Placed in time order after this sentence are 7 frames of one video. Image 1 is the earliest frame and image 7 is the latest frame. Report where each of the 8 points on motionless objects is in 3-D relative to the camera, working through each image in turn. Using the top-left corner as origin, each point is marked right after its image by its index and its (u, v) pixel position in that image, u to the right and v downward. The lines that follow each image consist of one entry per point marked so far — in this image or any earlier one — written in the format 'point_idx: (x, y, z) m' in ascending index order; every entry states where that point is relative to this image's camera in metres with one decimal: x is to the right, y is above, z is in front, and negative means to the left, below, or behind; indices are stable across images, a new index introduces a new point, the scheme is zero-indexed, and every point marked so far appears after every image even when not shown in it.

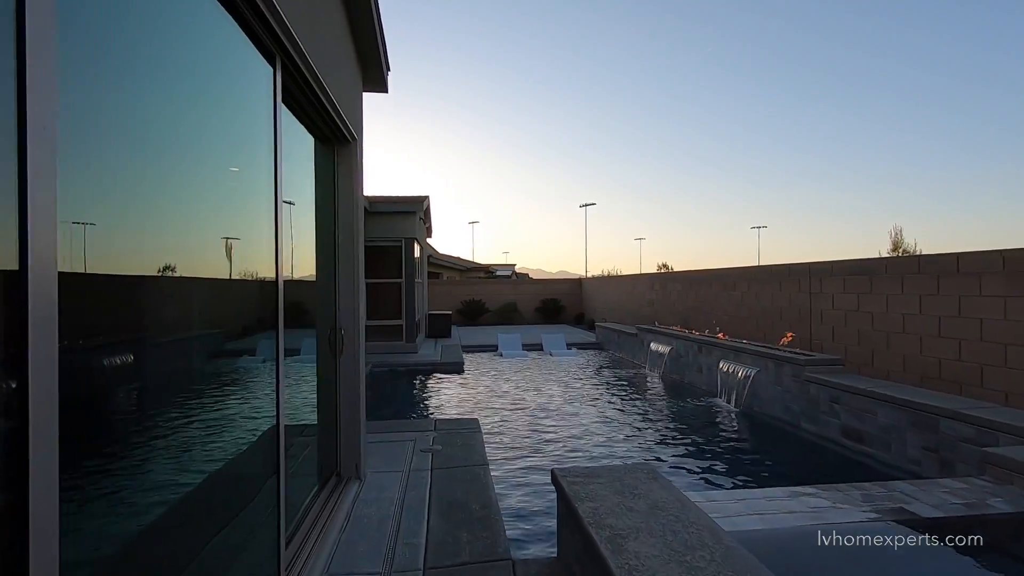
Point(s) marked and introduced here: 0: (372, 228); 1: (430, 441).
0: (-3.0, +1.4, +11.8) m
1: (-0.8, -1.4, +5.0) m
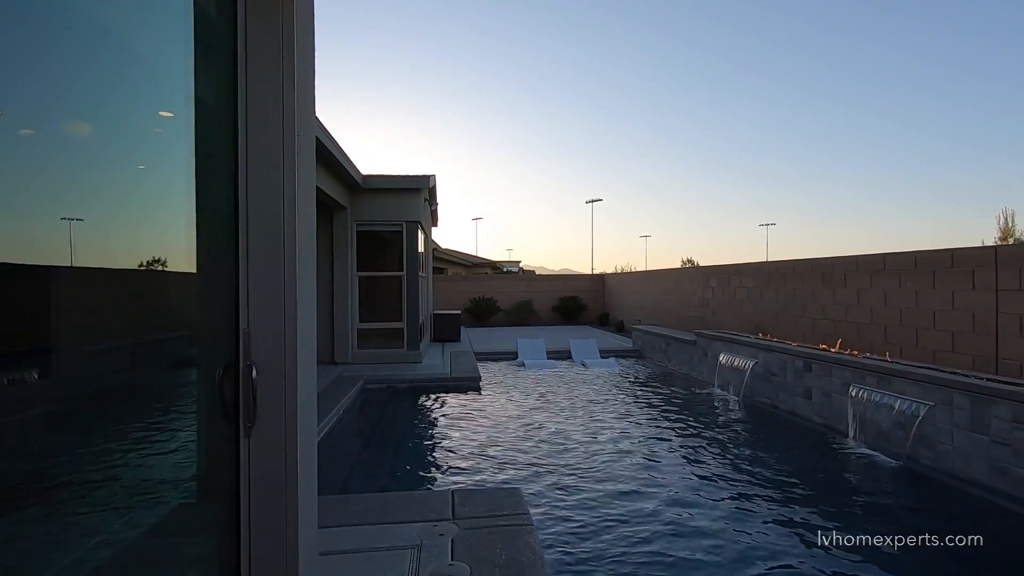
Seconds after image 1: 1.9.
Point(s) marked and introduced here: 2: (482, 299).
0: (-2.6, +1.5, +9.6) m
1: (-0.3, -1.4, +2.8) m
2: (-1.0, -0.4, +18.3) m
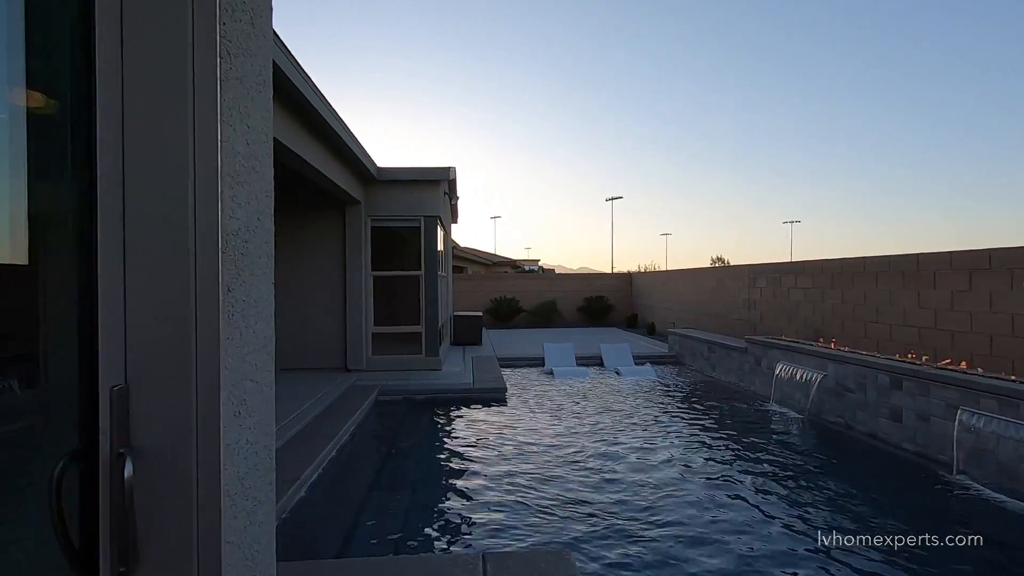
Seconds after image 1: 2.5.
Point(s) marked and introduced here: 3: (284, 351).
0: (-2.1, +1.5, +8.9) m
1: (-0.1, -1.4, +2.0) m
2: (-0.3, -0.4, +17.5) m
3: (-3.7, -1.0, +8.6) m
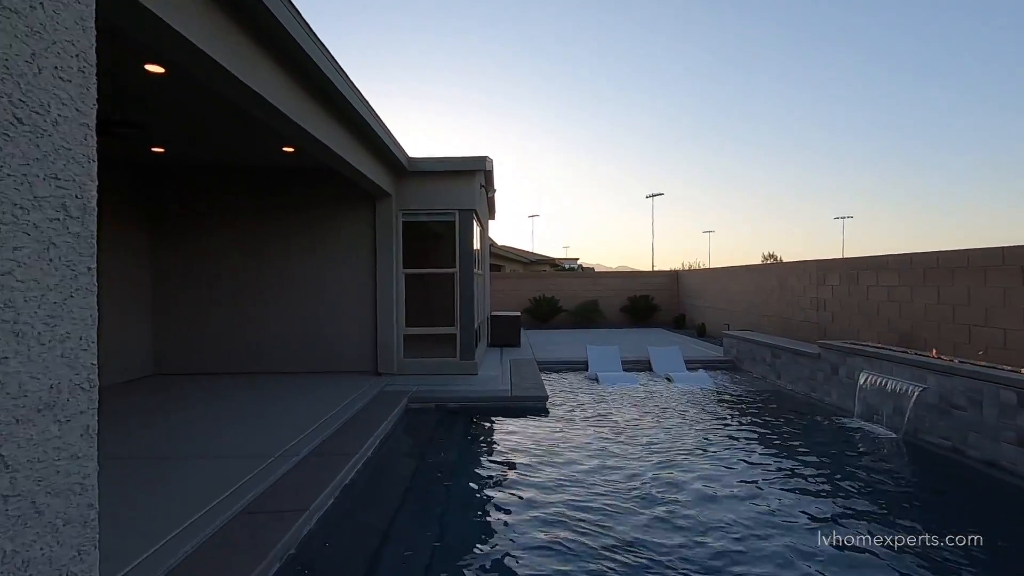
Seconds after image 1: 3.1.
0: (-1.5, +1.5, +8.3) m
1: (0.0, -1.4, +1.3) m
2: (+1.0, -0.3, +16.8) m
3: (-3.1, -1.0, +8.2) m
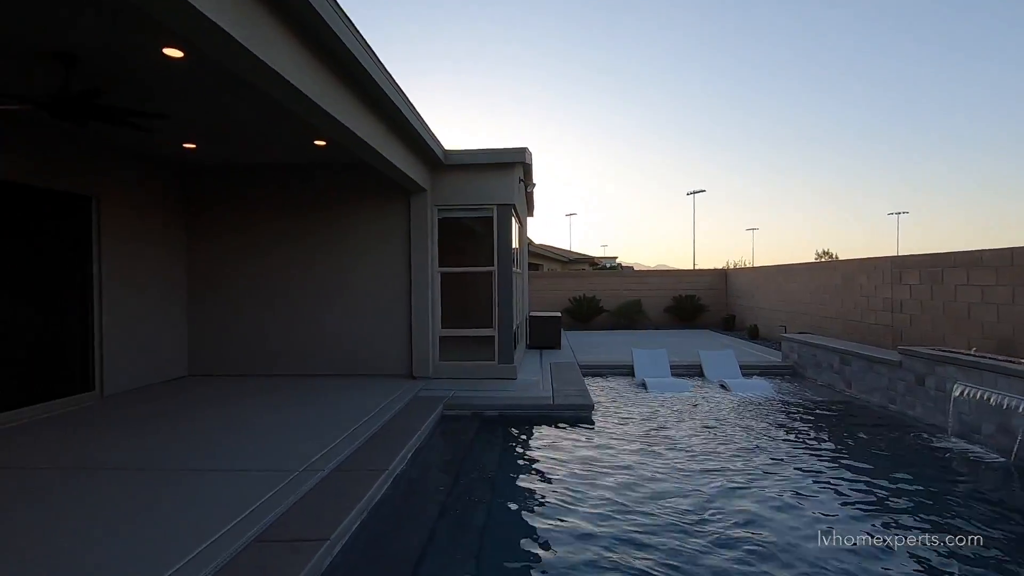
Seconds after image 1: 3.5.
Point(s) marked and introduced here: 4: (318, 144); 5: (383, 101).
0: (-0.9, +1.5, +7.9) m
1: (+0.1, -1.4, +0.9) m
2: (+2.1, -0.3, +16.3) m
3: (-2.5, -1.0, +7.9) m
4: (-2.4, +1.8, +6.6) m
5: (-1.3, +1.9, +5.6) m
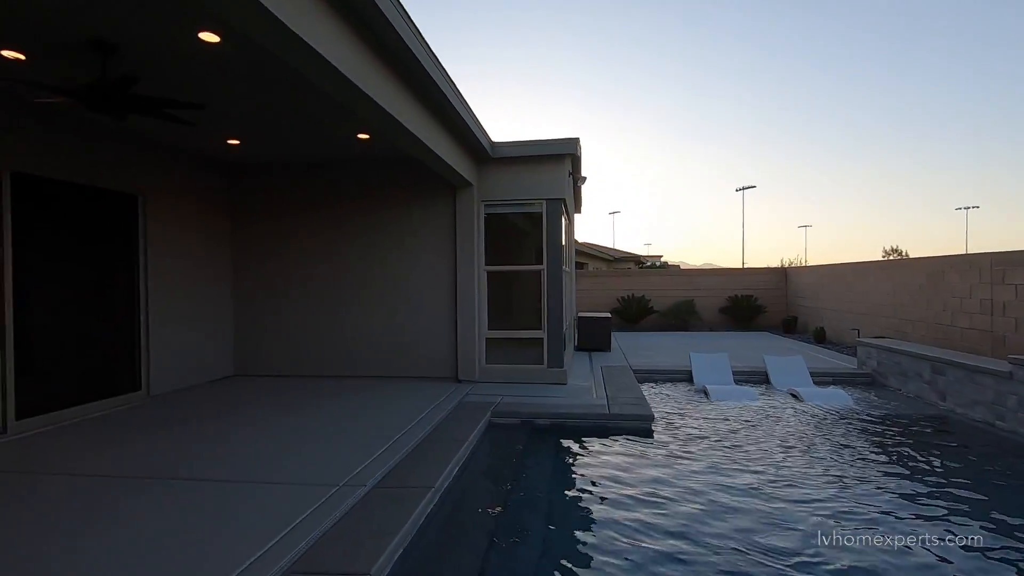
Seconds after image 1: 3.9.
0: (-0.2, +1.5, +7.6) m
1: (+0.3, -1.4, +0.4) m
2: (+3.5, -0.3, +15.6) m
3: (-1.8, -1.0, +7.6) m
4: (-1.8, +1.8, +6.3) m
5: (-0.8, +1.9, +5.2) m
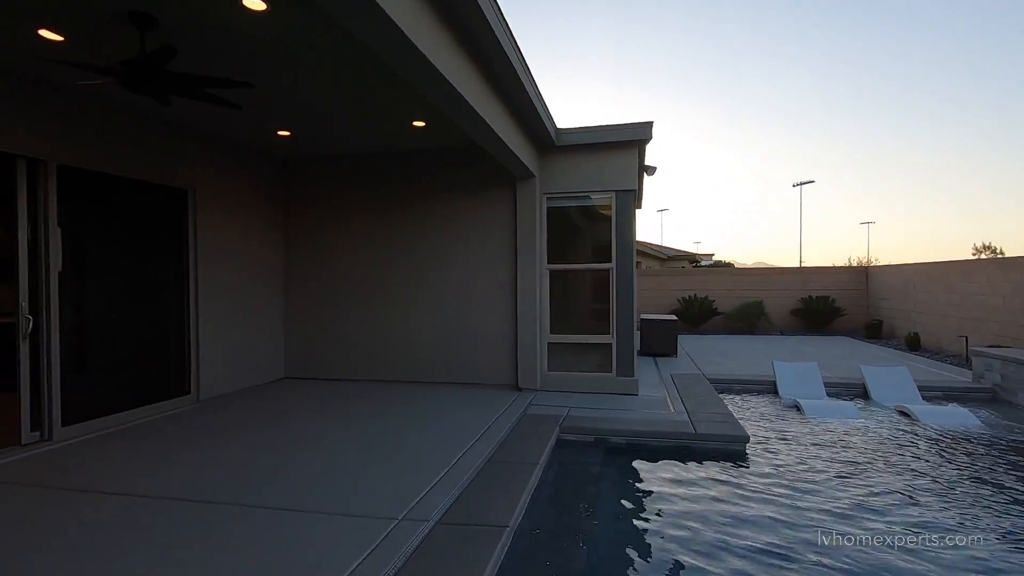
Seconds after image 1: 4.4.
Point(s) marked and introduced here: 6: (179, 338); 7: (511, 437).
0: (+0.7, +1.5, +6.9) m
1: (+0.5, -1.4, -0.2) m
2: (+5.0, -0.3, +14.7) m
3: (-0.9, -1.0, +7.1) m
4: (-1.0, +1.8, +5.8) m
5: (-0.2, +1.9, +4.7) m
6: (-3.7, -0.6, +6.0) m
7: (0.0, -1.4, +5.1) m
